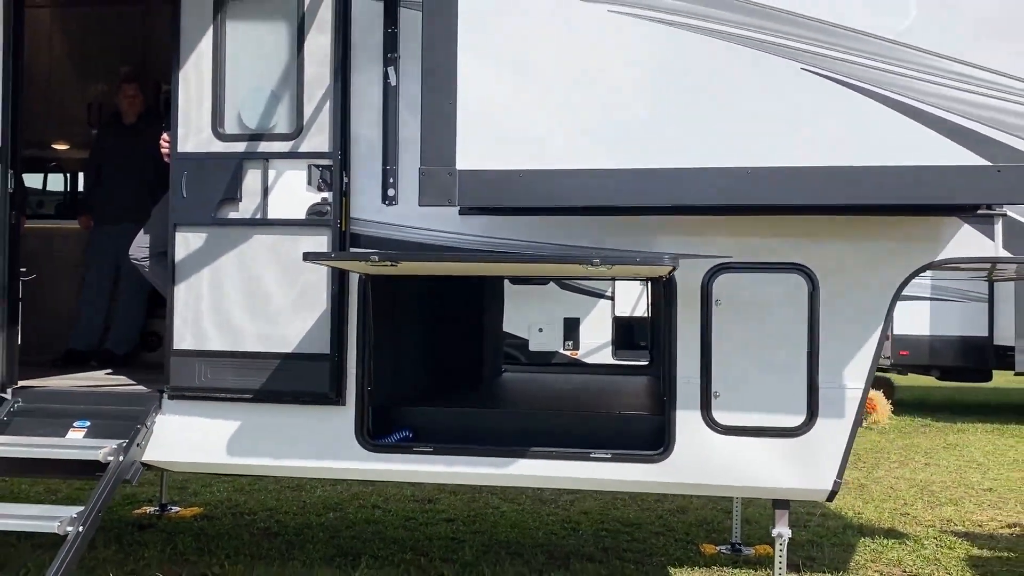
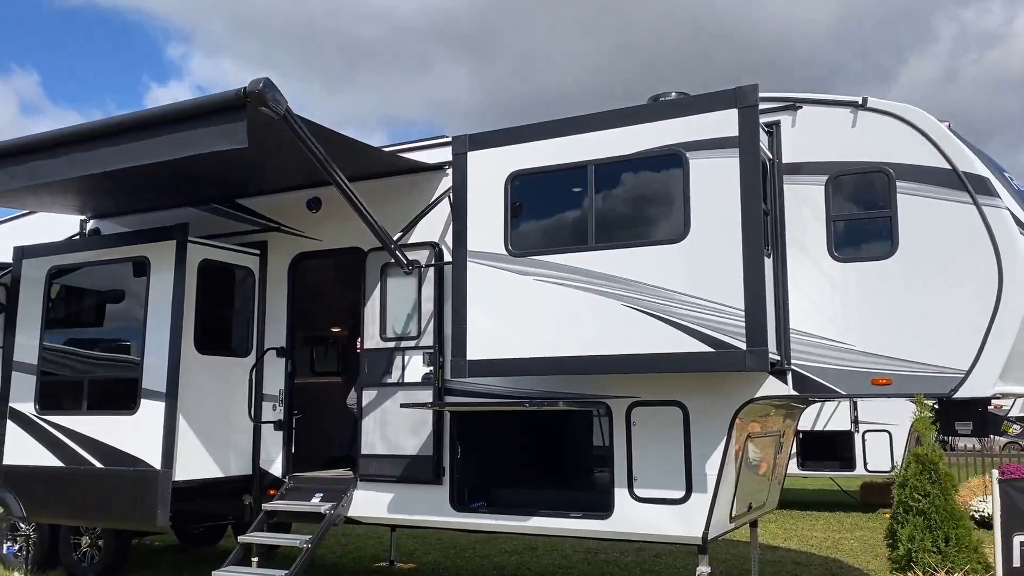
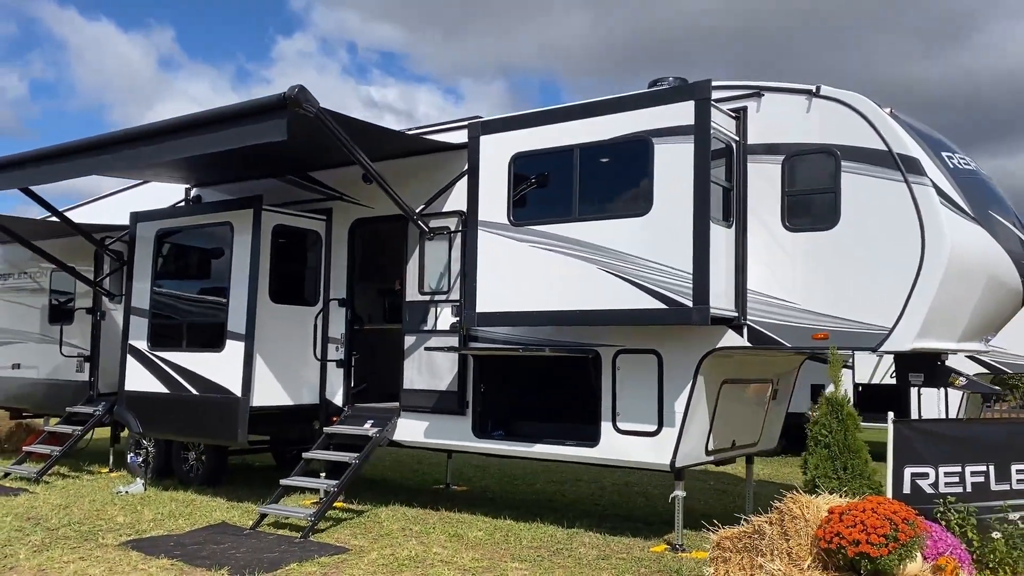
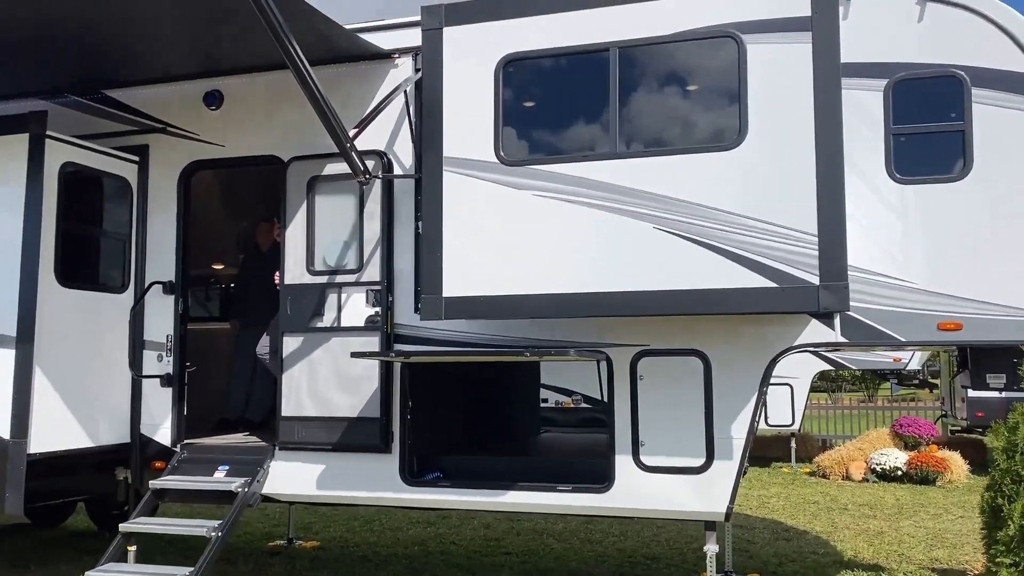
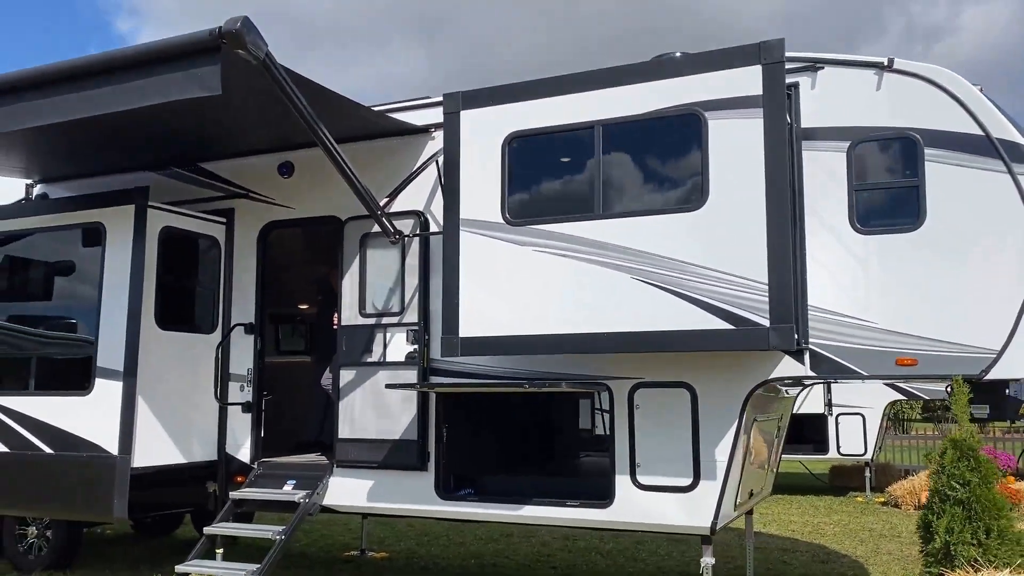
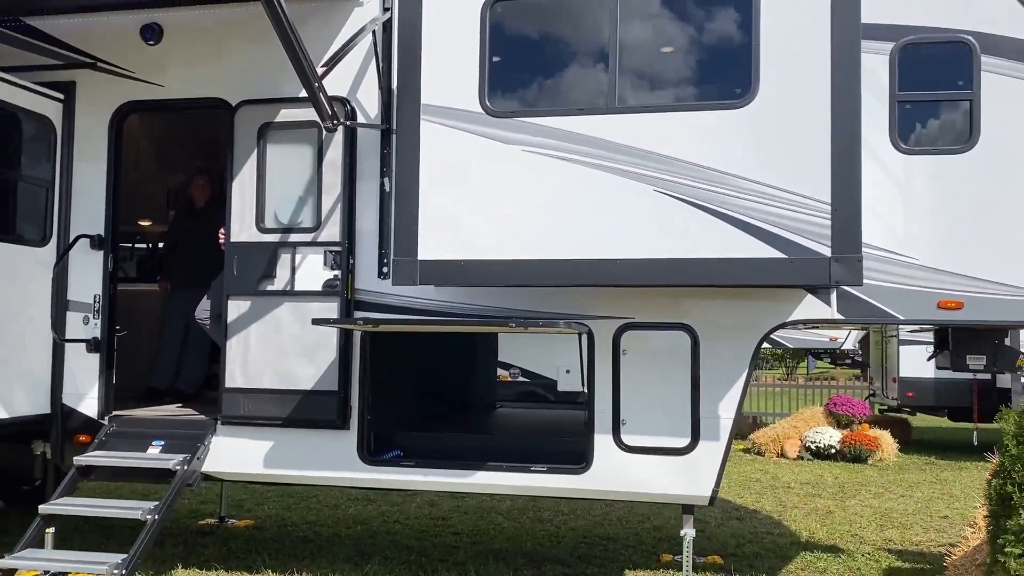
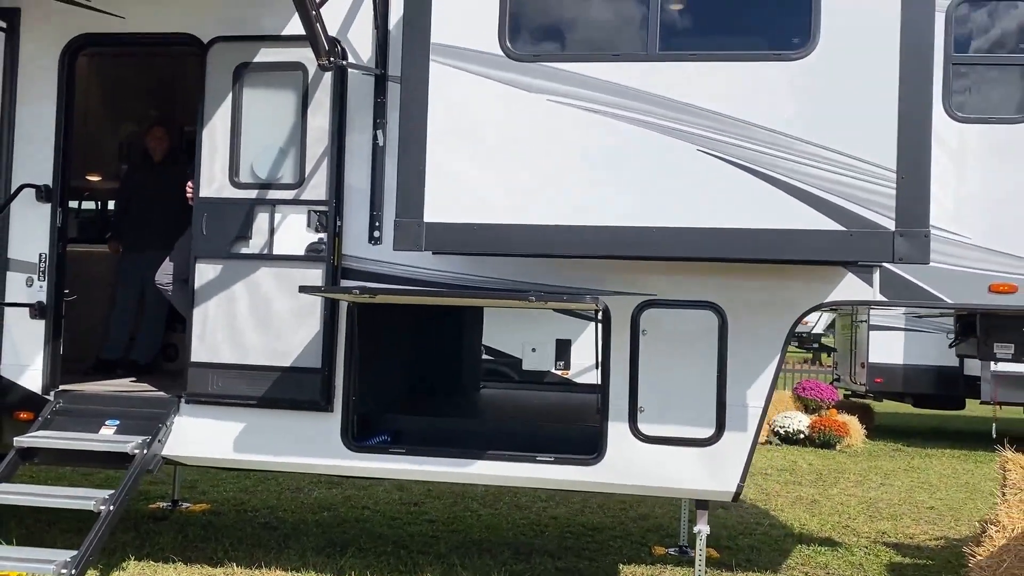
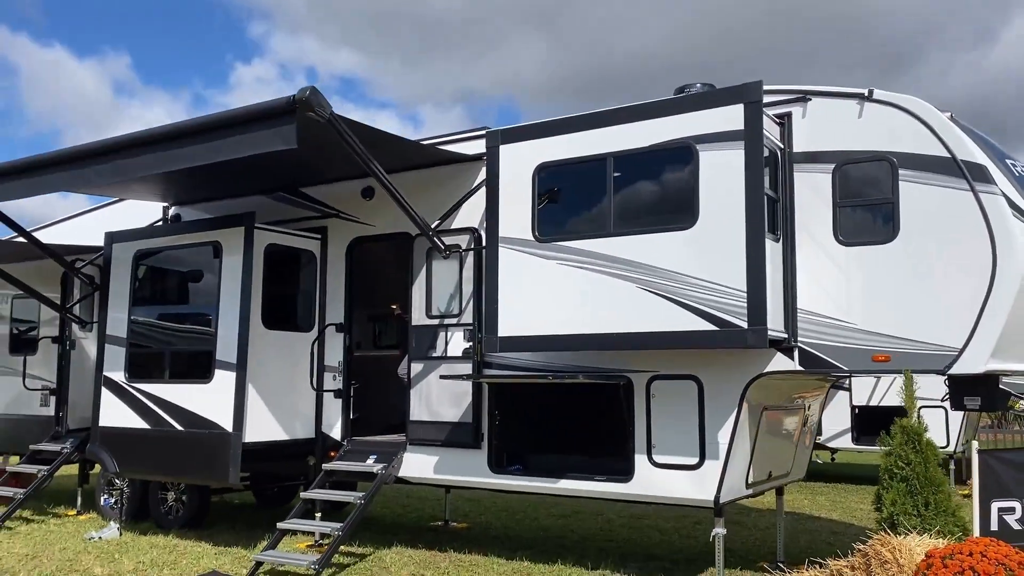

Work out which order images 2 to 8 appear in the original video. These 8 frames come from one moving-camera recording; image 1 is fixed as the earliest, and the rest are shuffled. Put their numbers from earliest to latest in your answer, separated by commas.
7, 6, 4, 5, 2, 8, 3
